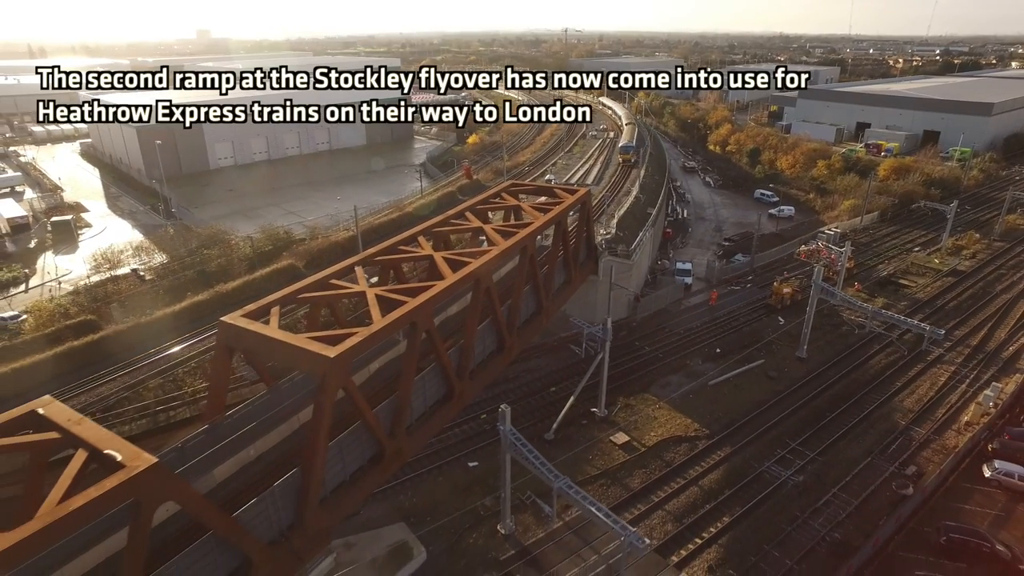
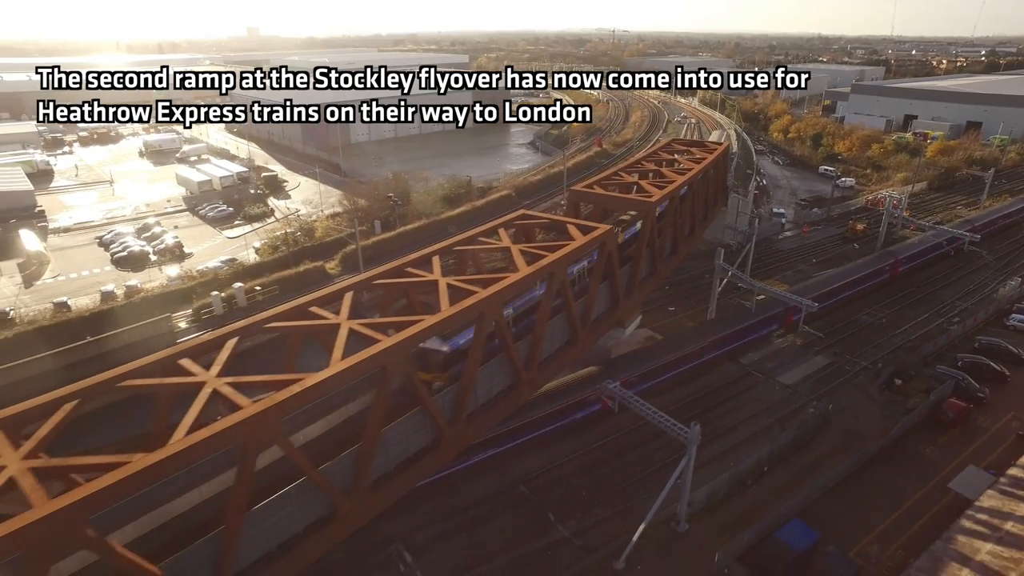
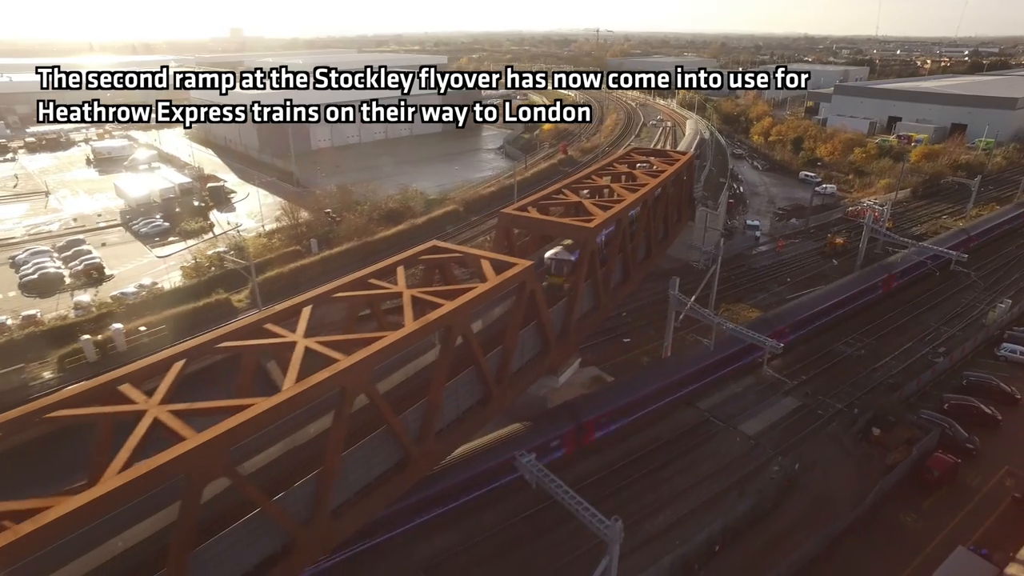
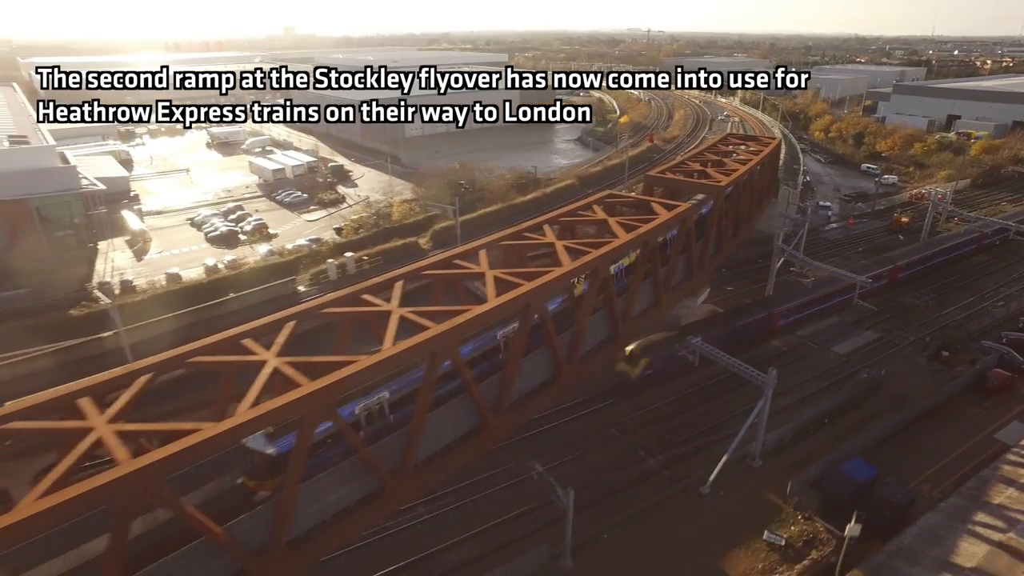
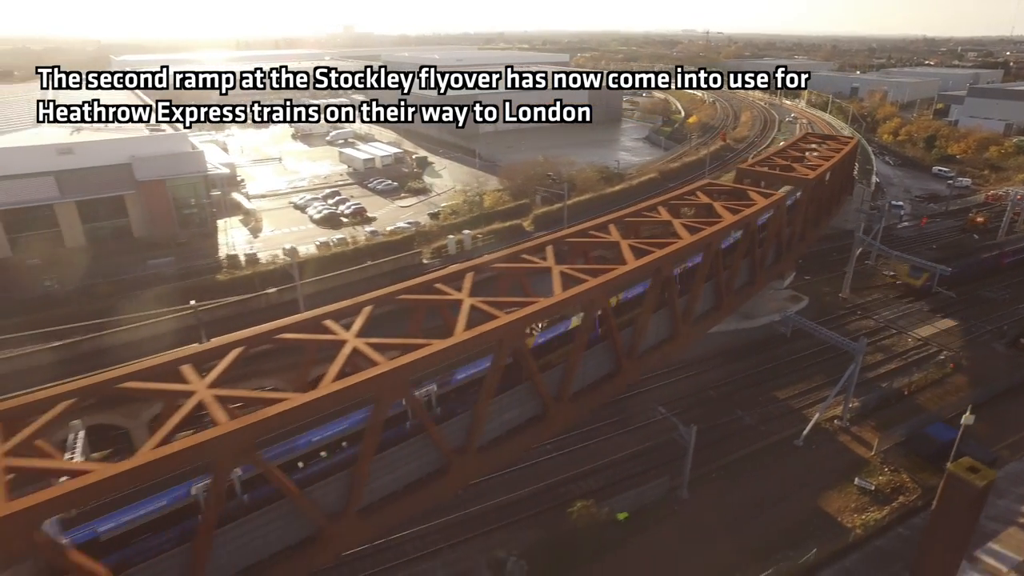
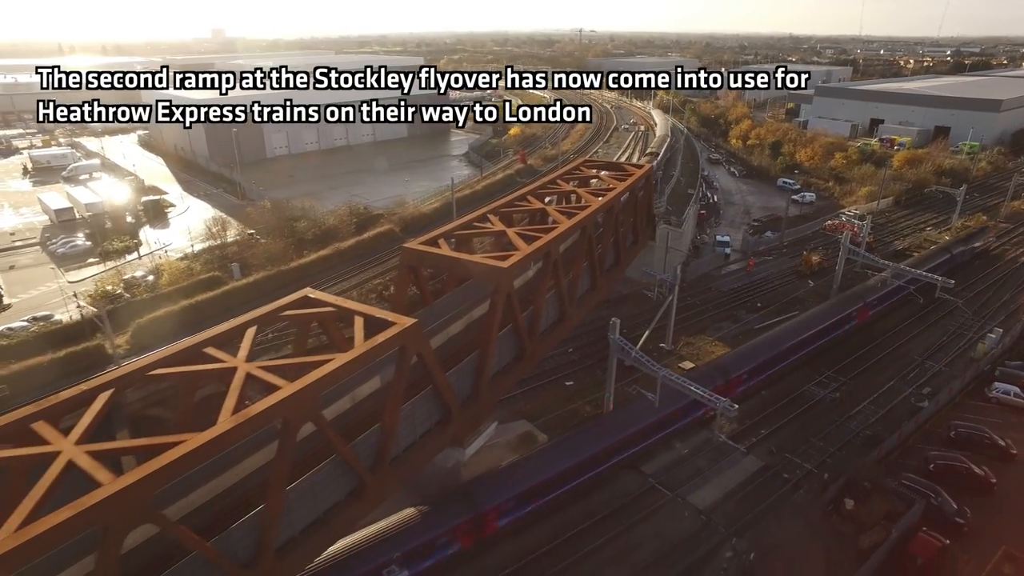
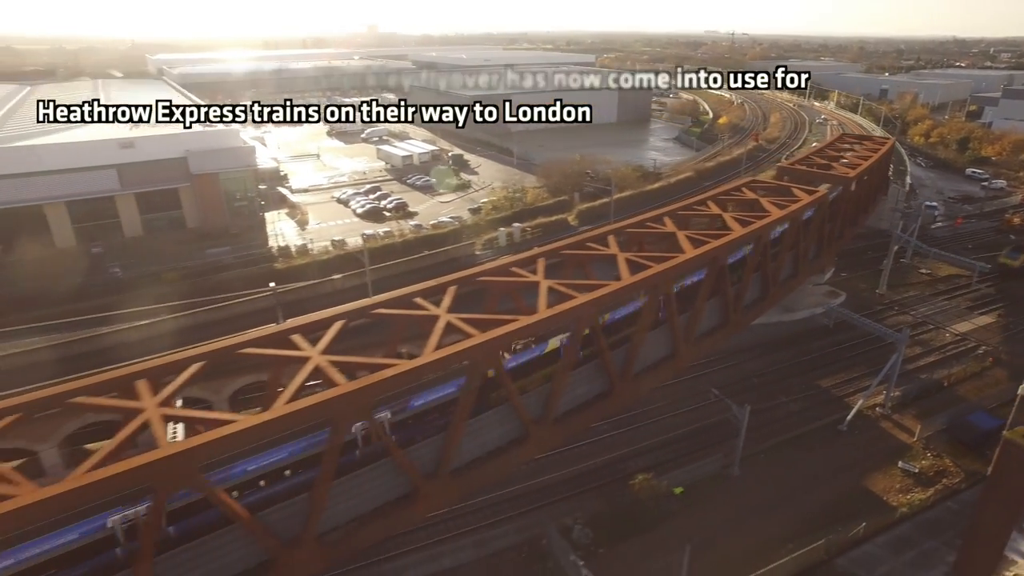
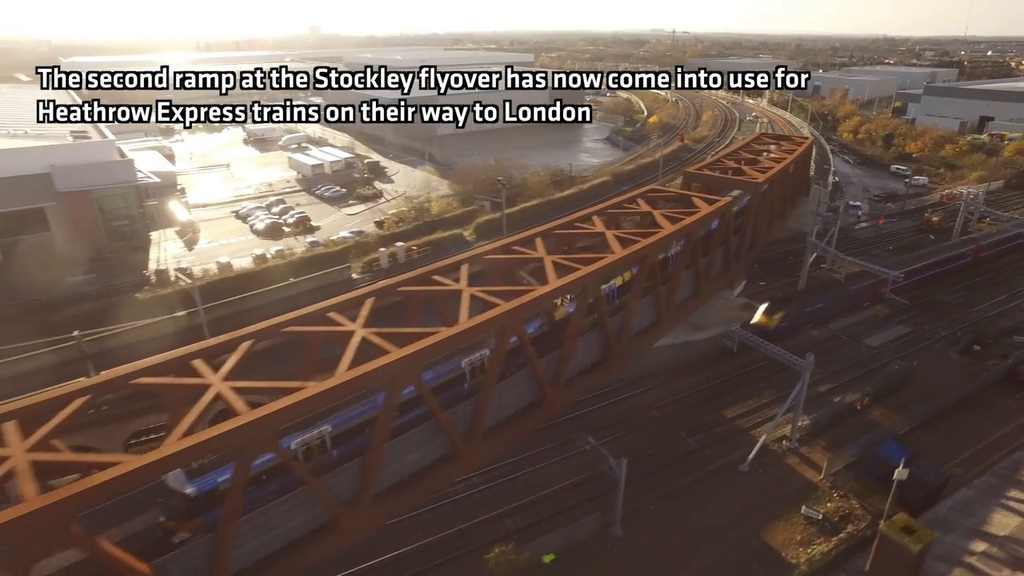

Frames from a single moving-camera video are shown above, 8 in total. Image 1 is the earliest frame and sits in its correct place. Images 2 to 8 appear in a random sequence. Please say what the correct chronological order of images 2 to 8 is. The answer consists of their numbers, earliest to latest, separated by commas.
6, 3, 2, 4, 8, 5, 7
